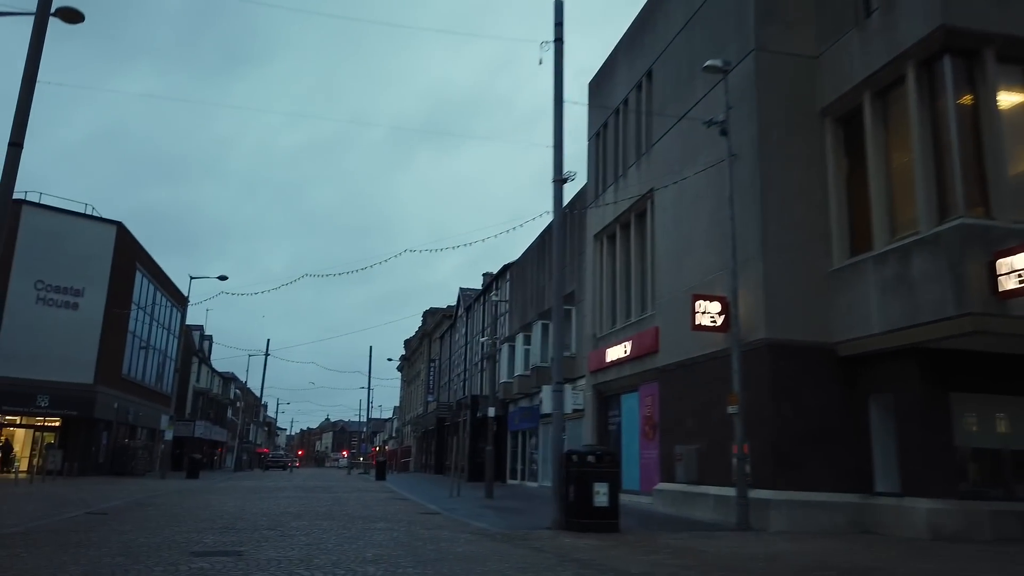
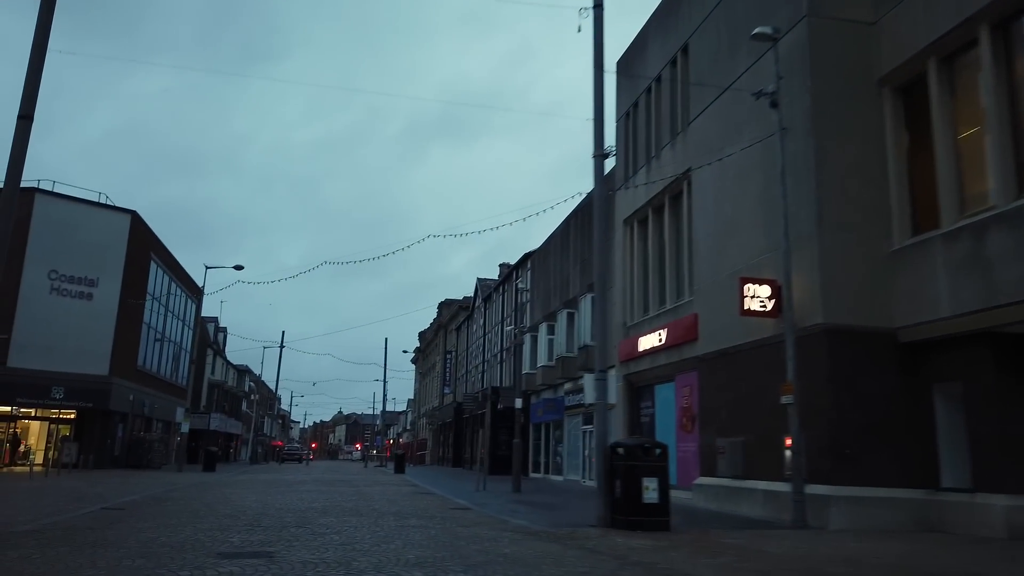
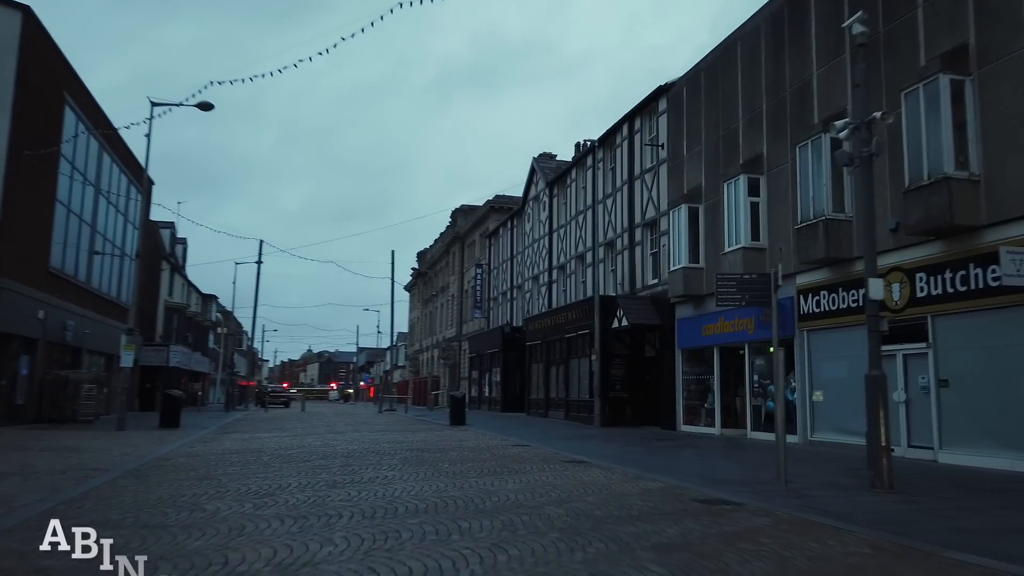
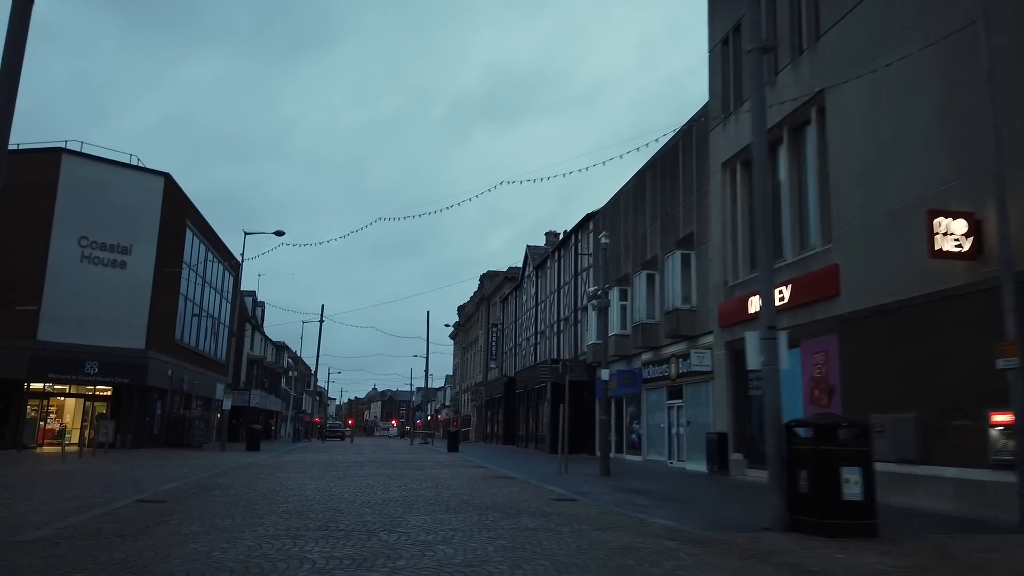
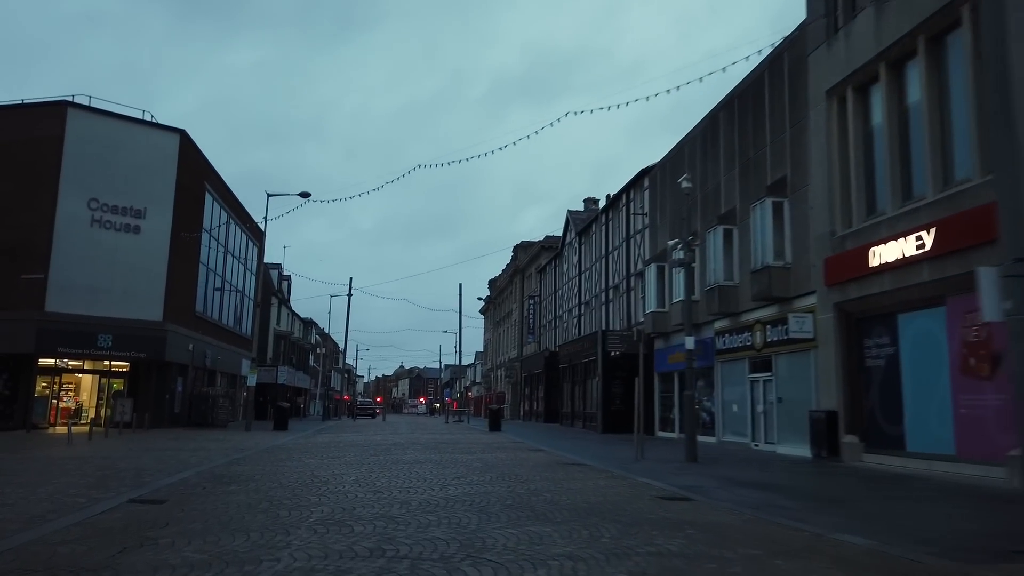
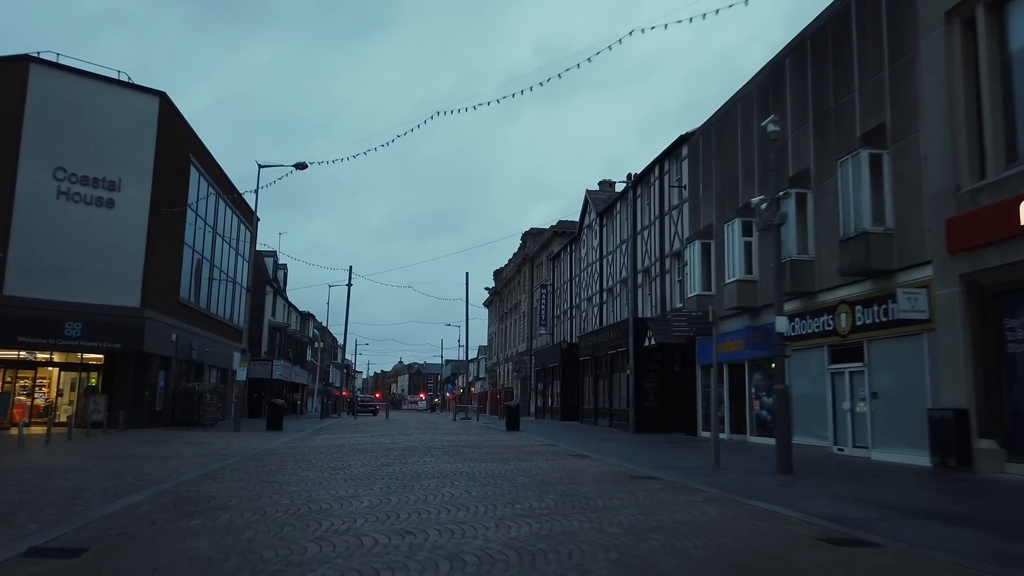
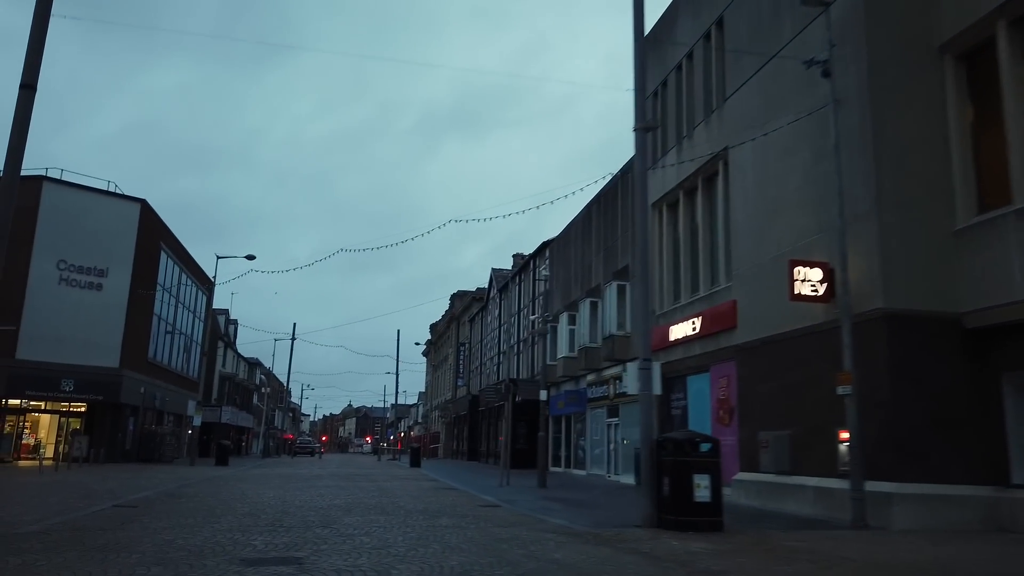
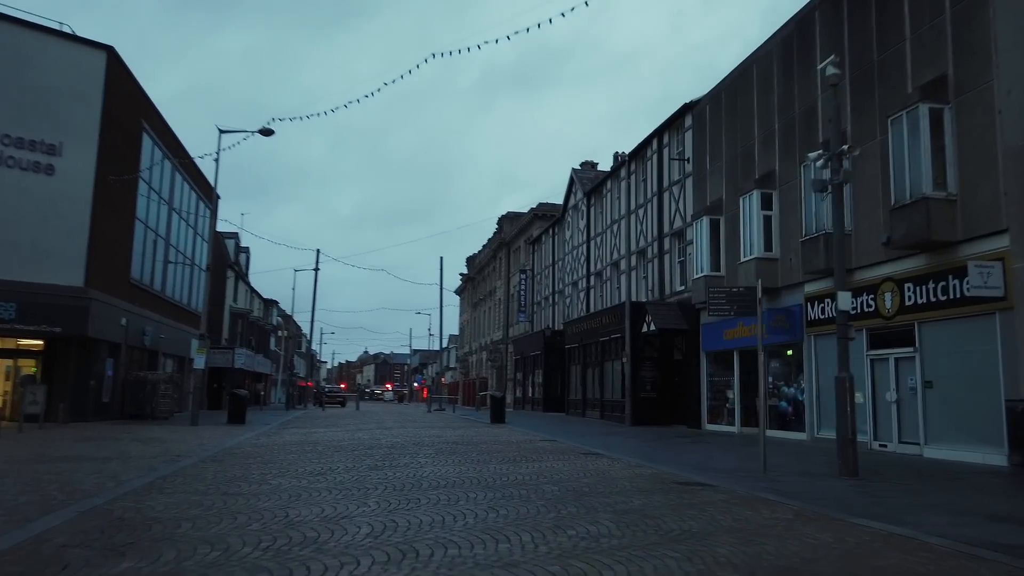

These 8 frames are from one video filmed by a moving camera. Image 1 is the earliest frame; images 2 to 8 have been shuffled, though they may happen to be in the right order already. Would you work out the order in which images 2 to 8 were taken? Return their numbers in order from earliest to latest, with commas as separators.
2, 7, 4, 5, 6, 8, 3
